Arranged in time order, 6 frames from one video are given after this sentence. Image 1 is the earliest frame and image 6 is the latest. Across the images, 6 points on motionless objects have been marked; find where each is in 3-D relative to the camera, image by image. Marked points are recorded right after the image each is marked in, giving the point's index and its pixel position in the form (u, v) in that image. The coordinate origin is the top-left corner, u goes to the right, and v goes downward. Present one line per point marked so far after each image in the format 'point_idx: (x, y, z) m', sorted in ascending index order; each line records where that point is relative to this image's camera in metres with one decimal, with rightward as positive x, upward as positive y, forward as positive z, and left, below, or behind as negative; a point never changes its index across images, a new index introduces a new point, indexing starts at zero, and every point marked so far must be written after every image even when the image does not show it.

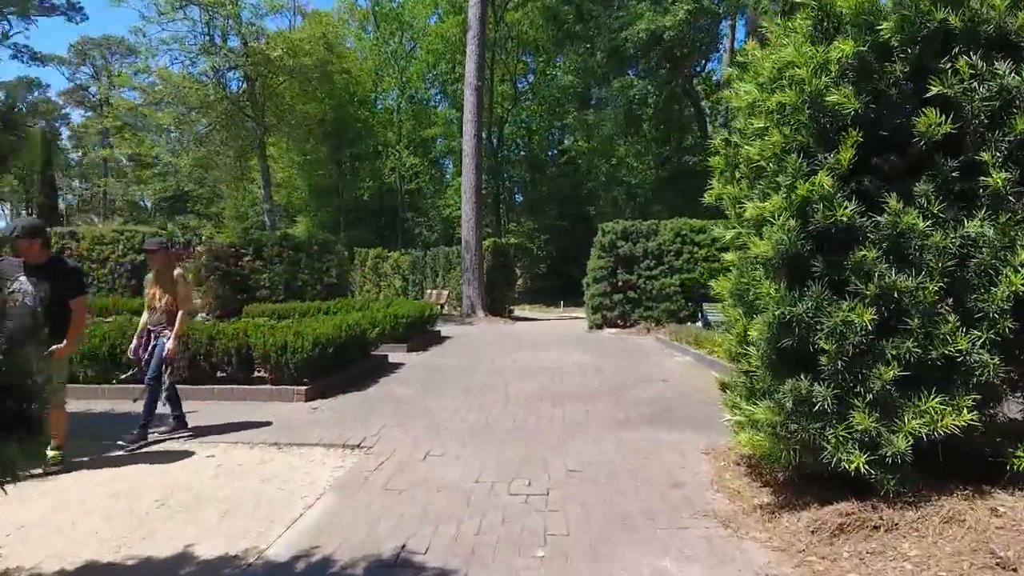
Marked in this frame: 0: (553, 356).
0: (+0.8, -1.3, +12.6) m
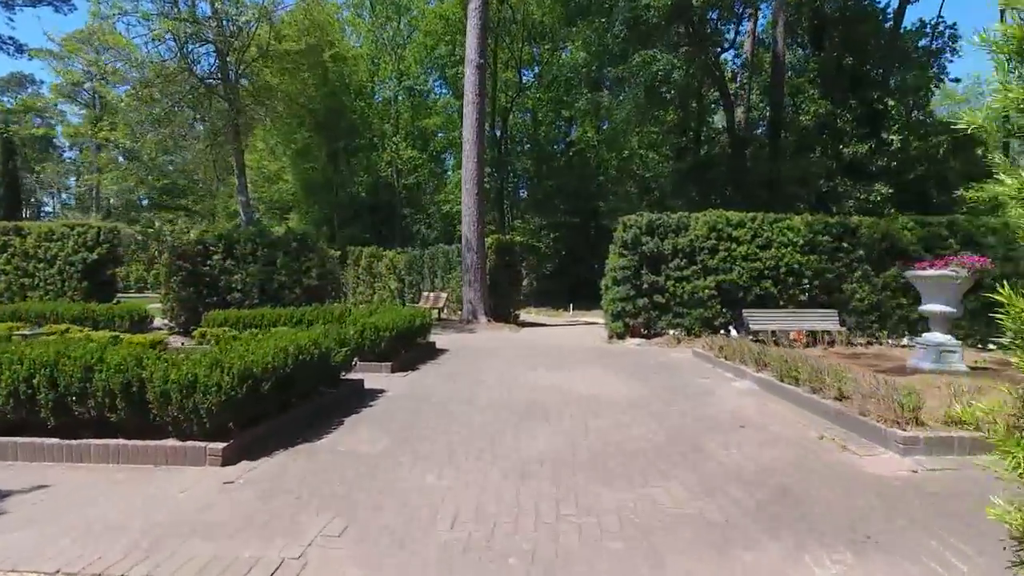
0: (+1.0, -1.4, +10.0) m
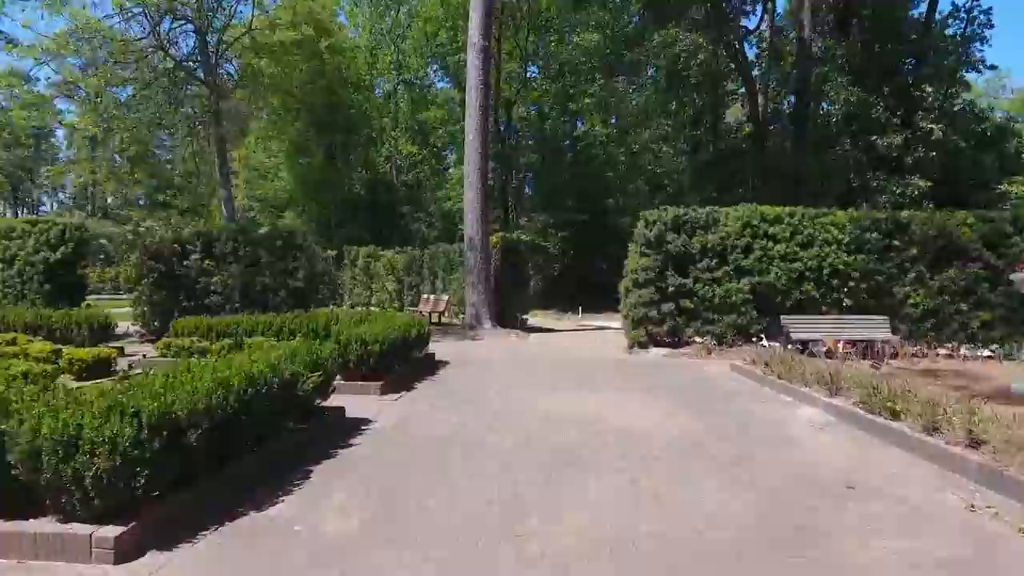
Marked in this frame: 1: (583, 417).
0: (+1.2, -1.5, +8.3) m
1: (+0.8, -1.5, +7.4) m
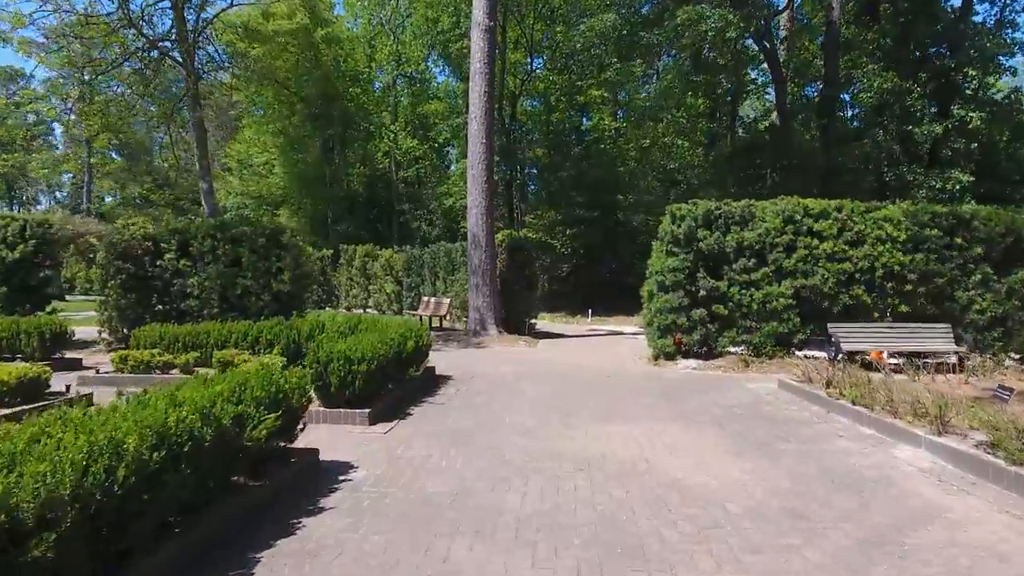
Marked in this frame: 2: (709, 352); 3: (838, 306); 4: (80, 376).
0: (+1.4, -1.5, +6.6) m
1: (+1.0, -1.6, +5.8) m
2: (+3.9, -1.3, +12.6) m
3: (+6.3, -0.3, +12.3) m
4: (-6.7, -1.4, +9.9) m
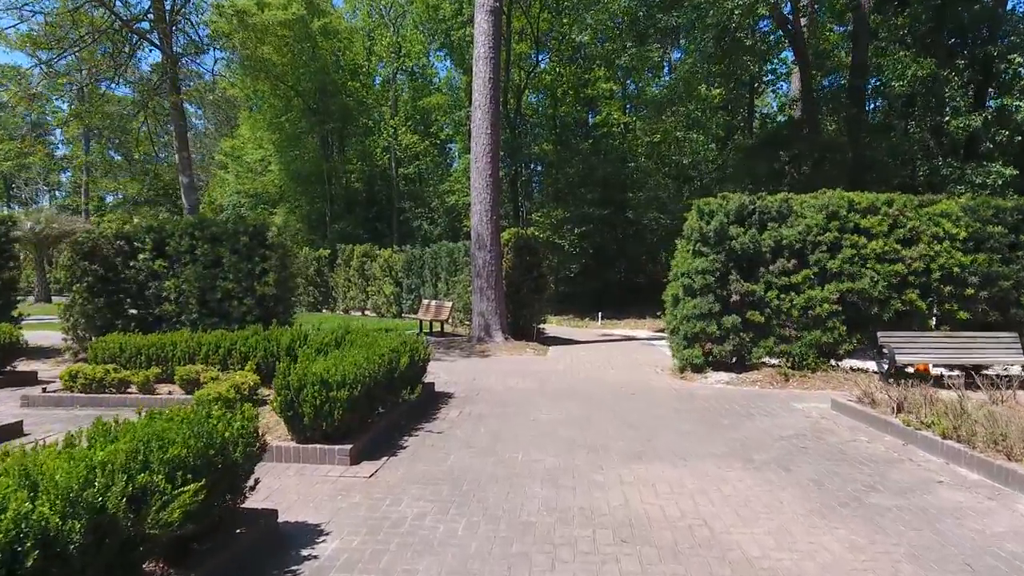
0: (+1.5, -1.6, +5.3) m
1: (+1.1, -1.6, +4.4) m
2: (+4.1, -1.3, +11.3) m
3: (+6.4, -0.4, +10.9) m
4: (-6.6, -1.4, +8.6) m
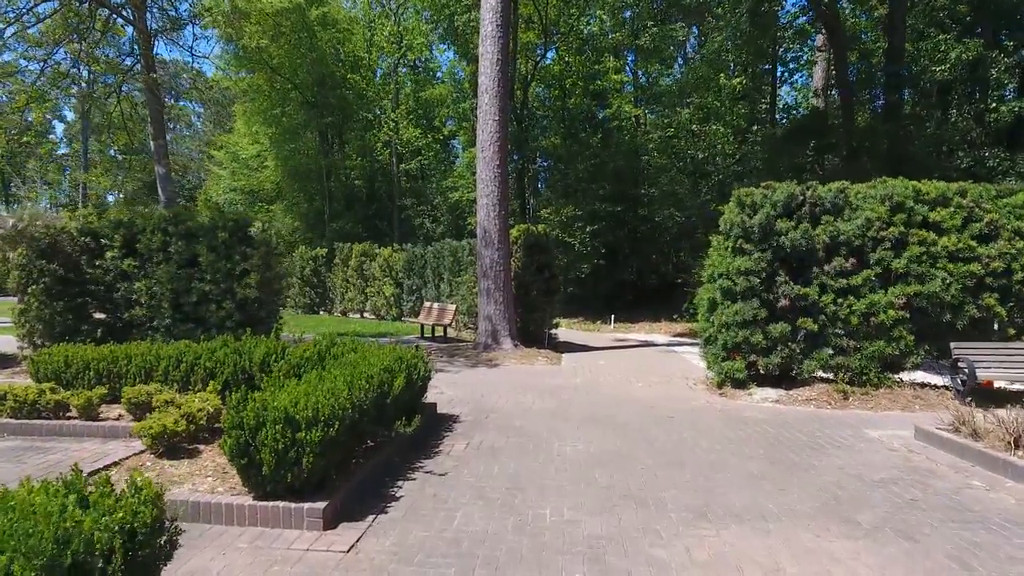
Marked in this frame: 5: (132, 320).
0: (+1.7, -1.7, +3.8) m
1: (+1.3, -1.7, +2.9) m
2: (+4.3, -1.4, +9.8) m
3: (+6.6, -0.5, +9.4) m
4: (-6.4, -1.5, +7.2) m
5: (-7.0, -0.6, +11.7) m
